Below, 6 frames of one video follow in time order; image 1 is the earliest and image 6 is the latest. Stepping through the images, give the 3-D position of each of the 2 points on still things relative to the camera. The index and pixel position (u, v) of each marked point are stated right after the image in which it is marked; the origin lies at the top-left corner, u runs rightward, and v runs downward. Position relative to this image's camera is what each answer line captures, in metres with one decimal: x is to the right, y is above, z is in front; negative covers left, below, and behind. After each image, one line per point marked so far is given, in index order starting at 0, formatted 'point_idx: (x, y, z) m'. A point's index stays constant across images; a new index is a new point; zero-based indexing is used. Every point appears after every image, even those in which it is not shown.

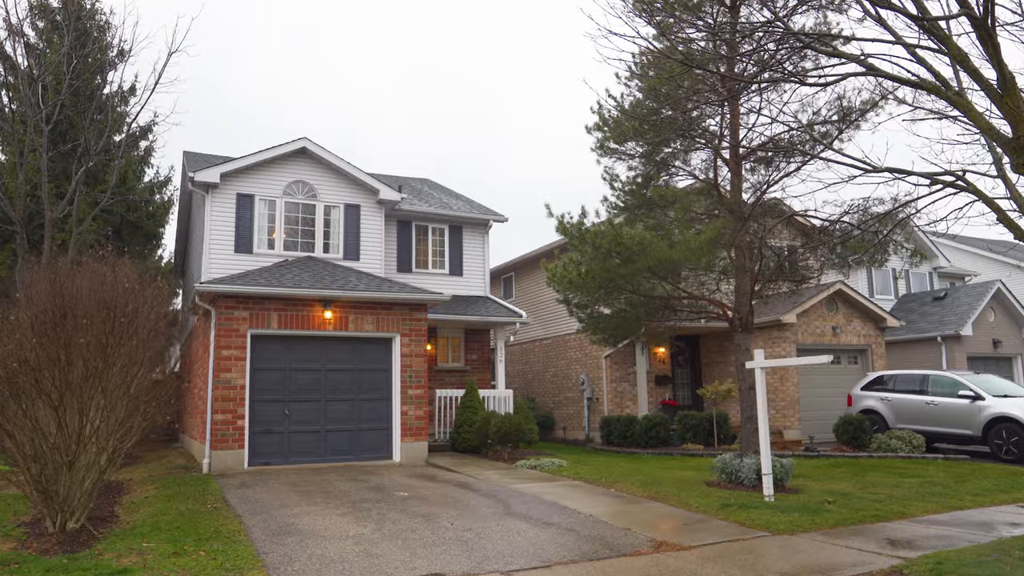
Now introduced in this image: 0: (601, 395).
0: (+2.2, -2.6, +18.8) m
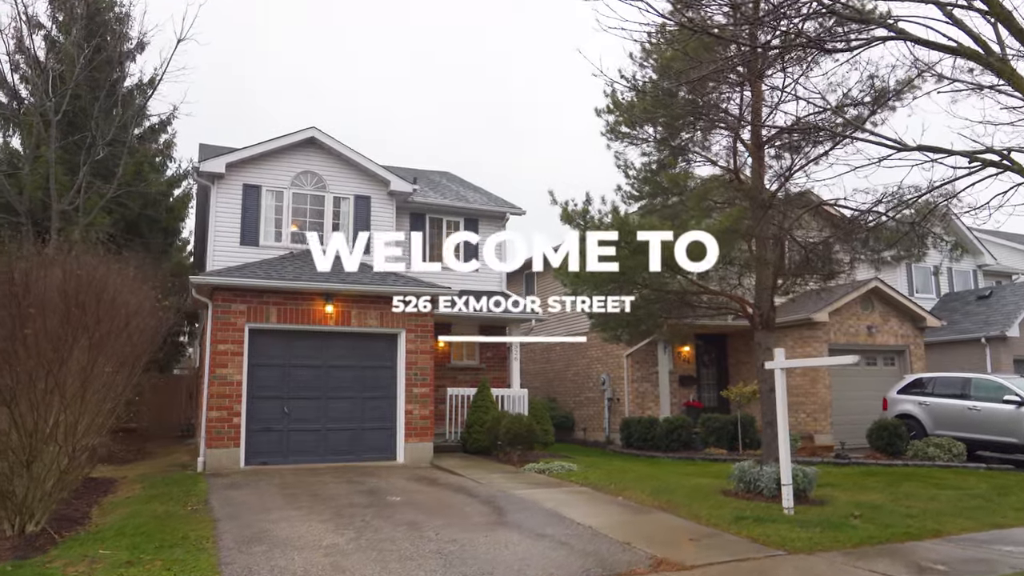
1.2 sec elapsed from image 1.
0: (+2.6, -2.5, +18.0) m
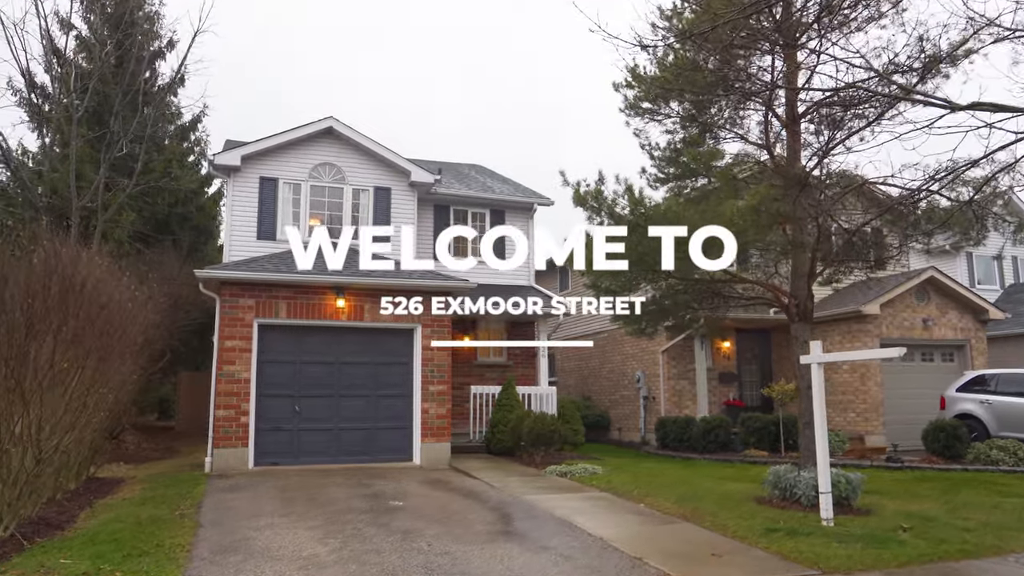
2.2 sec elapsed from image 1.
0: (+3.3, -2.4, +17.2) m
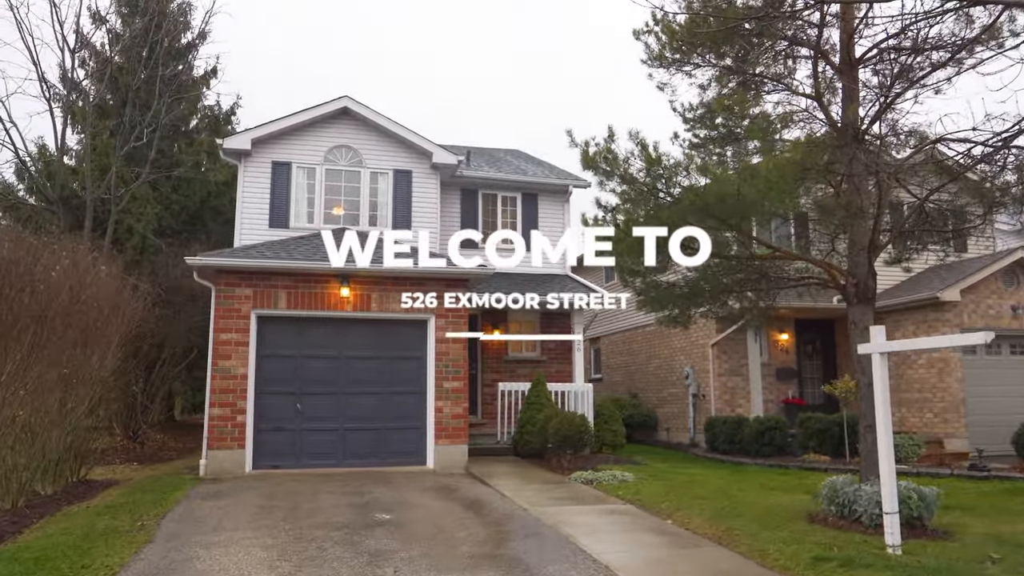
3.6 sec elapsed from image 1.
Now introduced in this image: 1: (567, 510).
0: (+4.0, -2.1, +15.7) m
1: (+0.6, -2.3, +8.1) m
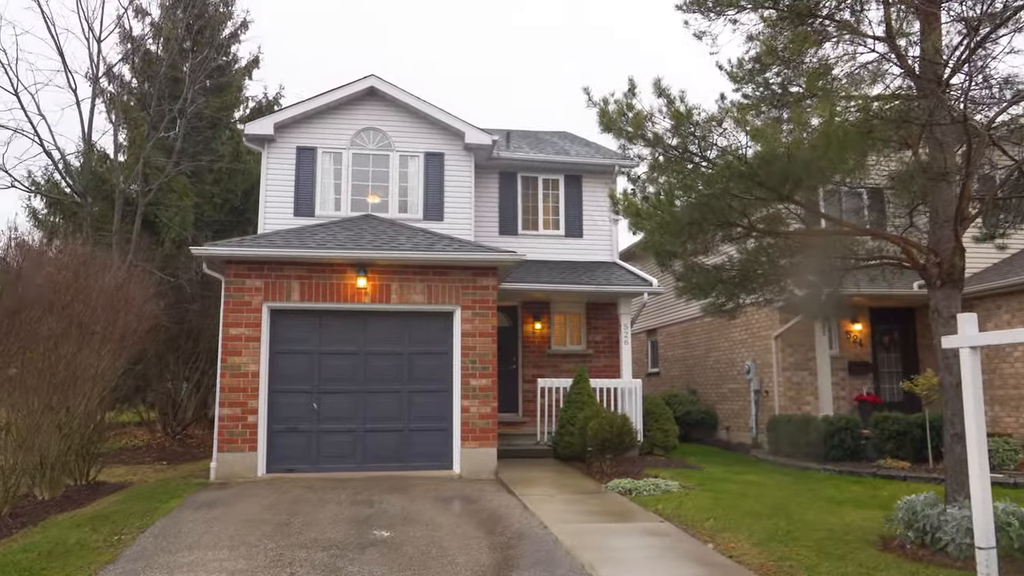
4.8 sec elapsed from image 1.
0: (+4.8, -1.8, +14.3) m
1: (+0.8, -2.2, +7.0) m
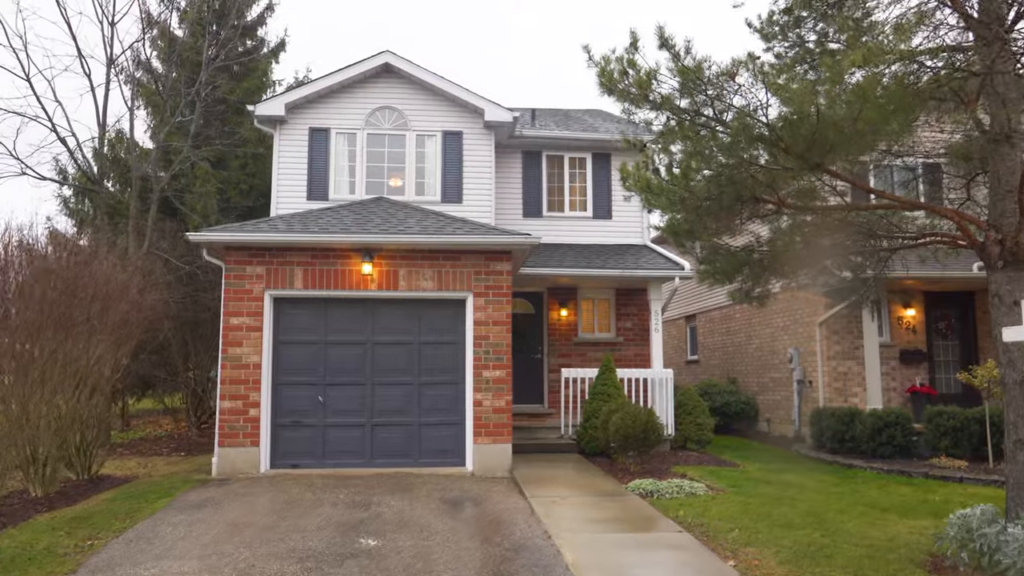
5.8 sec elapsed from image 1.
0: (+5.2, -1.5, +13.3) m
1: (+0.8, -2.1, +6.4) m
